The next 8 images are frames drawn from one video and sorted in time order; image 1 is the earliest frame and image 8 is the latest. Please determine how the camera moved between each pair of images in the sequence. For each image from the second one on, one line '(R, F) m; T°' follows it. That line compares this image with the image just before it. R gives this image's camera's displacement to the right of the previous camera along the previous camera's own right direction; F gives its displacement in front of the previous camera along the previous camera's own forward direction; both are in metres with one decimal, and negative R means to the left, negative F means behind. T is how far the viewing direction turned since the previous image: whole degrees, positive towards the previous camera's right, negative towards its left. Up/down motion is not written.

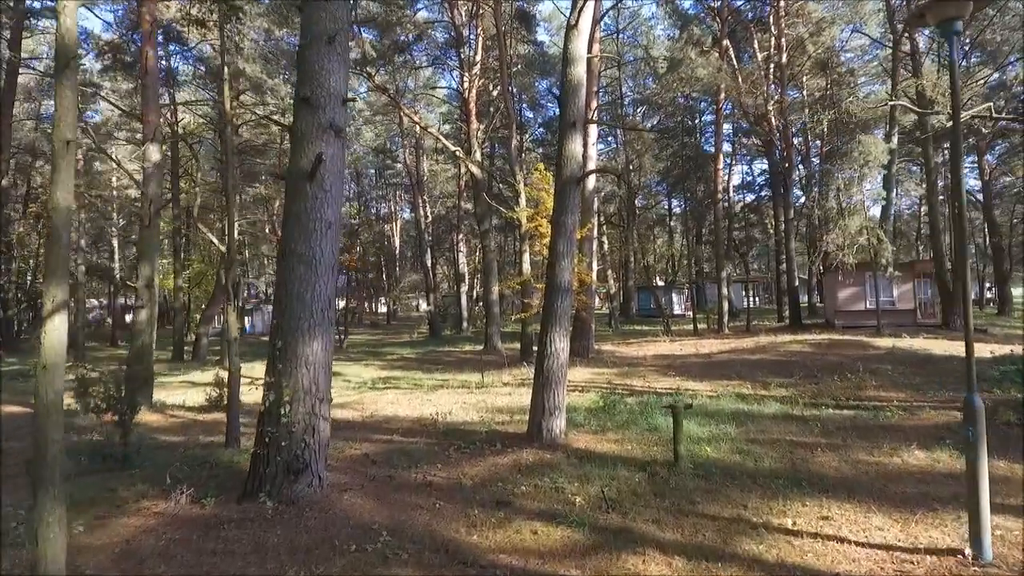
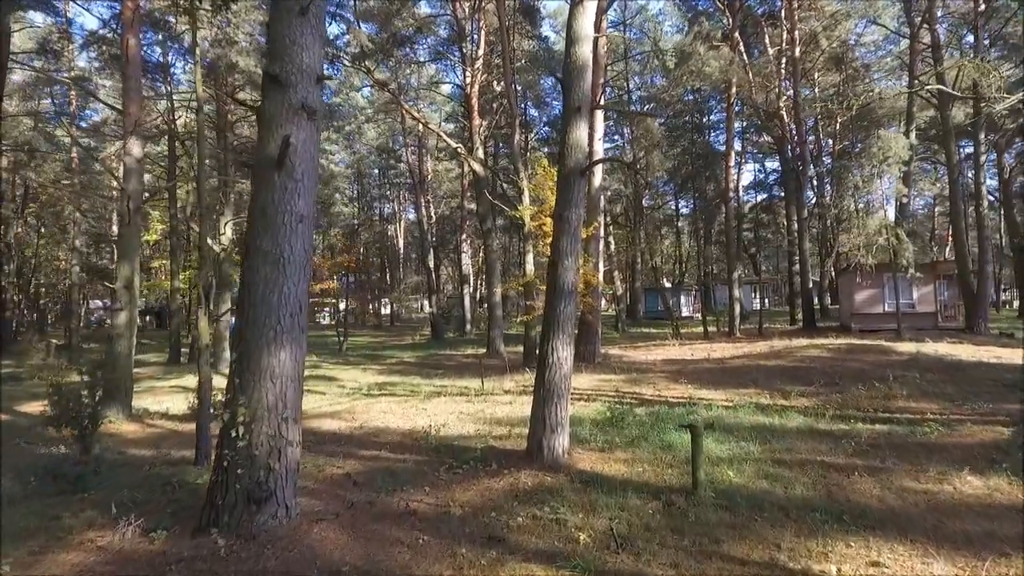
(+0.1, +0.6) m; -1°
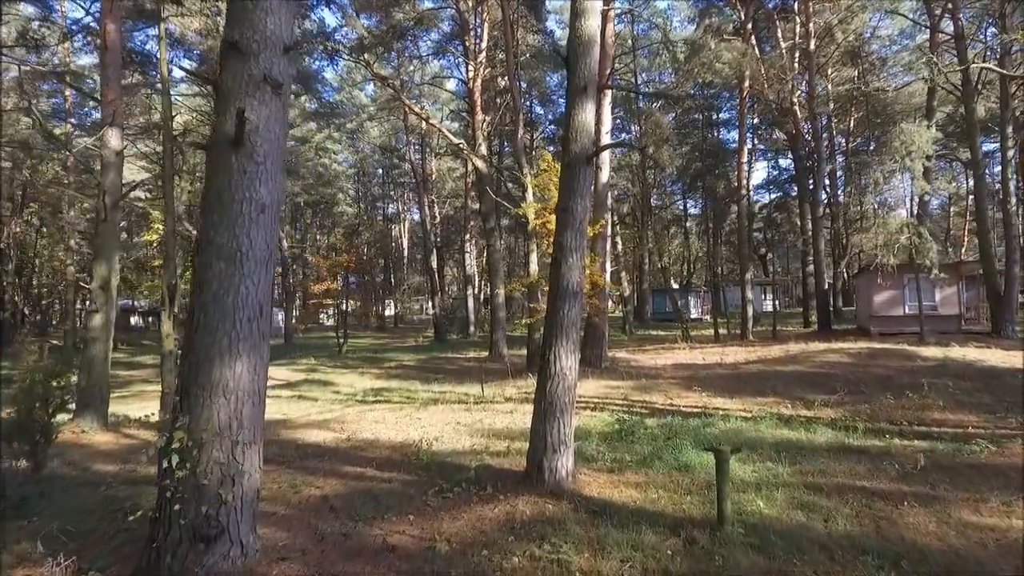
(+0.1, +0.6) m; -1°
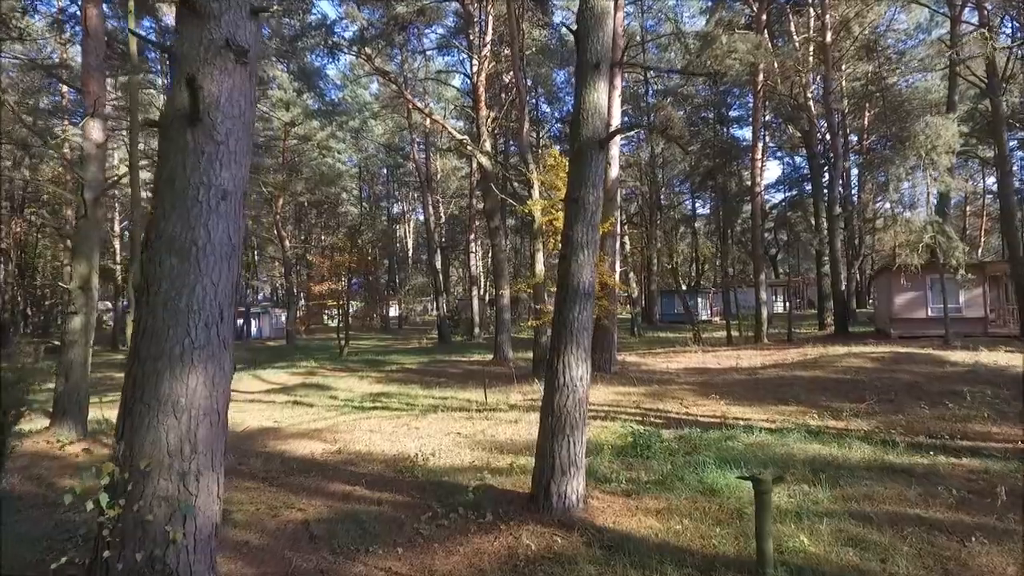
(0.0, +0.6) m; -1°
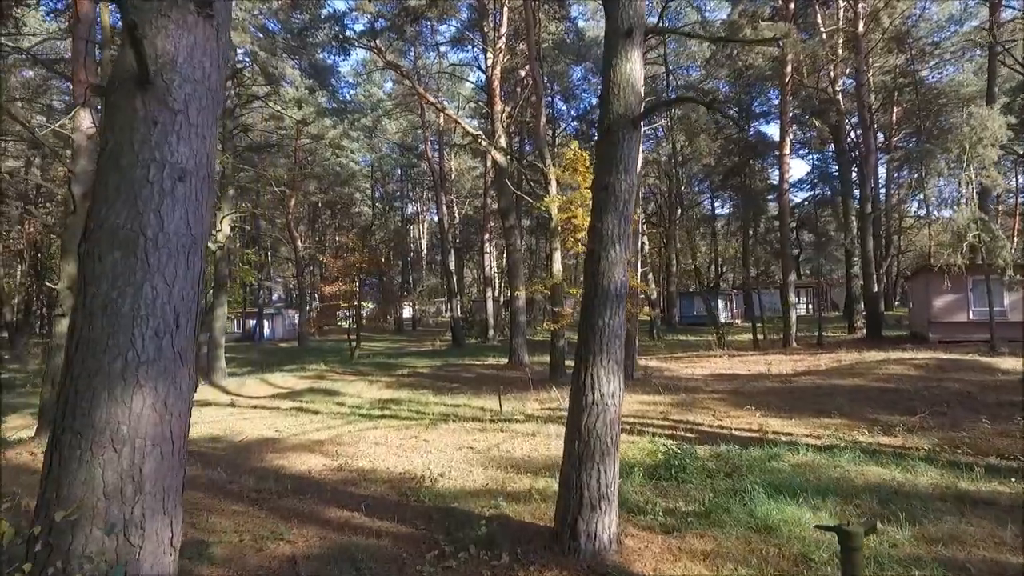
(0.0, +0.6) m; -1°
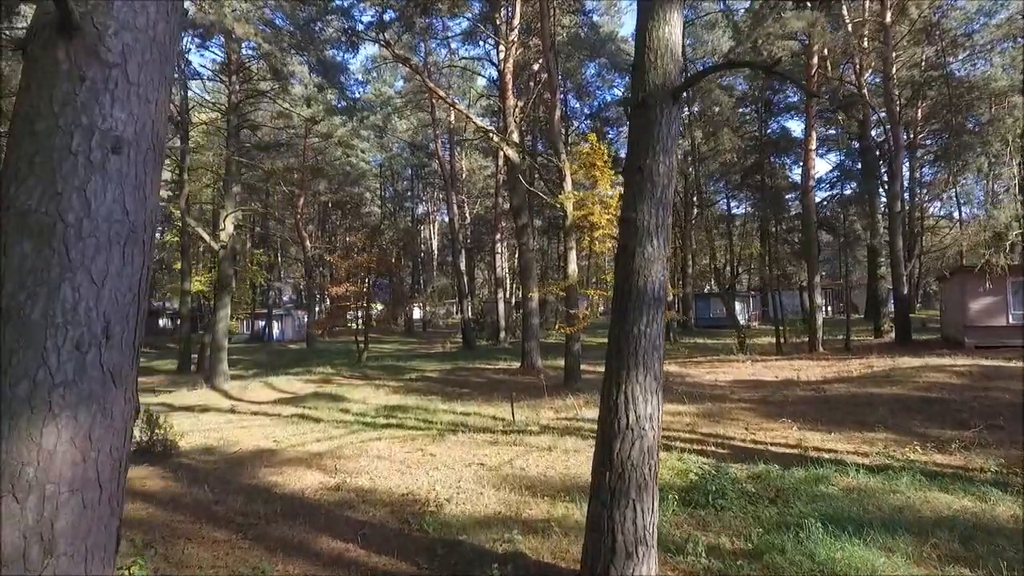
(0.0, +0.6) m; -1°
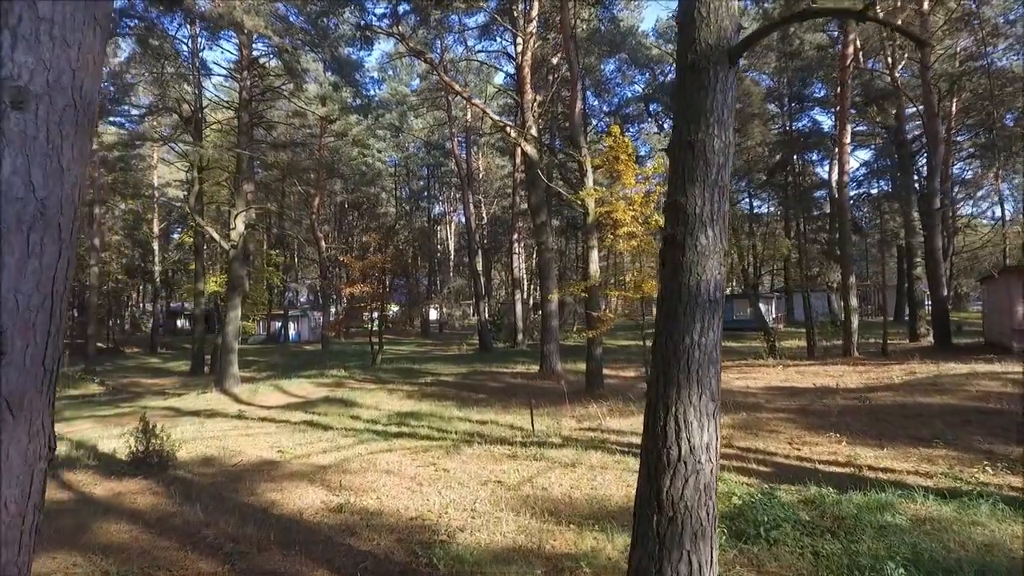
(0.0, +0.6) m; -2°
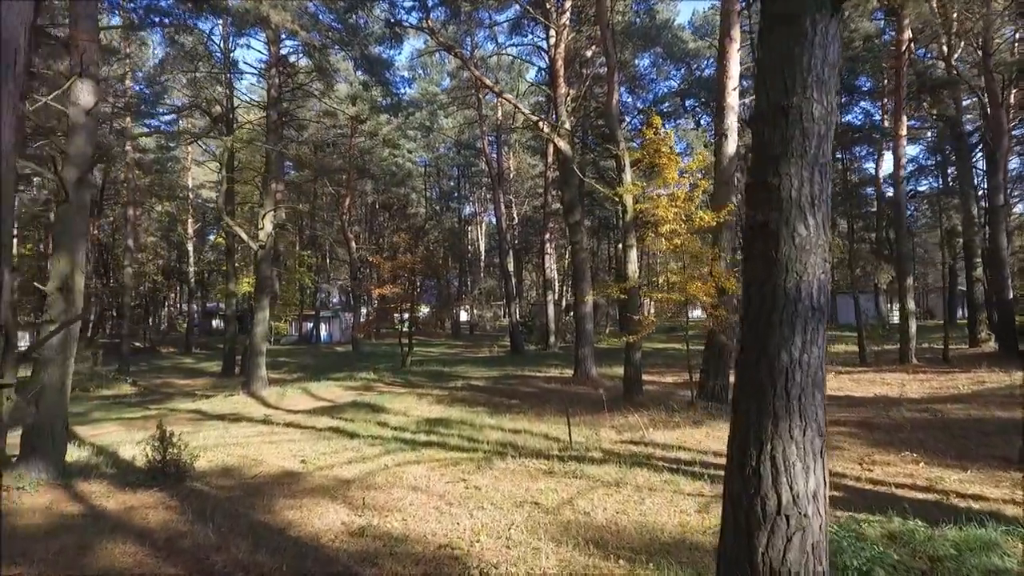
(-0.1, +0.5) m; -3°
